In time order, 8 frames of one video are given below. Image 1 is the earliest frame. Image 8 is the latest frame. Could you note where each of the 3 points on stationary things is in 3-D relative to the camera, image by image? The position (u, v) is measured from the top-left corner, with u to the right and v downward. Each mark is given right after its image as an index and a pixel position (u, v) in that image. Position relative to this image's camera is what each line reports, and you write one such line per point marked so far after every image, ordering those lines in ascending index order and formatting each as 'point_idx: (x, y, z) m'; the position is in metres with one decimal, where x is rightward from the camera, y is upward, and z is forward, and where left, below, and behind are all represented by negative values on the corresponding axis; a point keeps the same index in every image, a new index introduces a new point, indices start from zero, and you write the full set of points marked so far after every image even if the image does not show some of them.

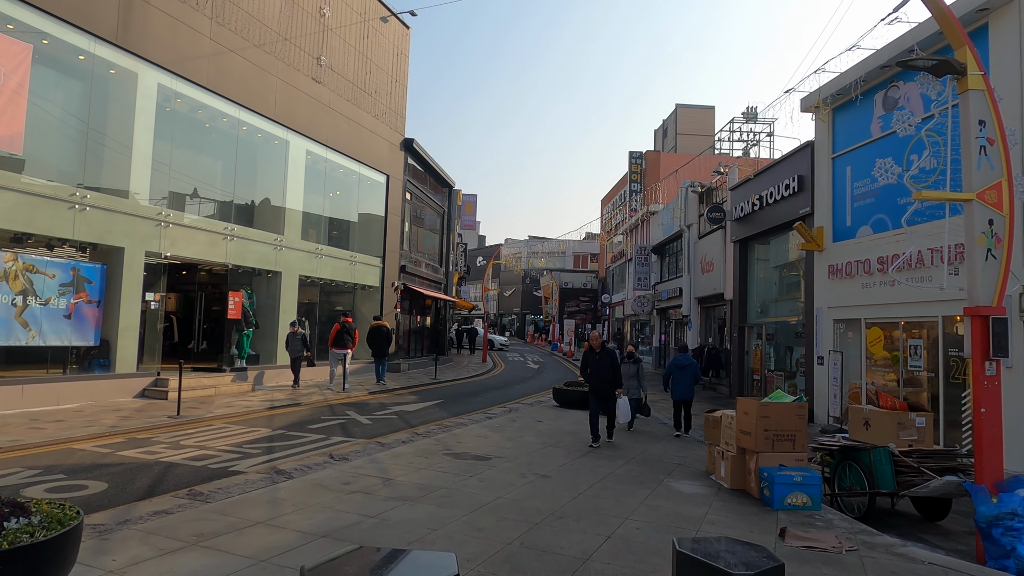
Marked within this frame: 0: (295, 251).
0: (-5.7, +1.0, +17.2) m
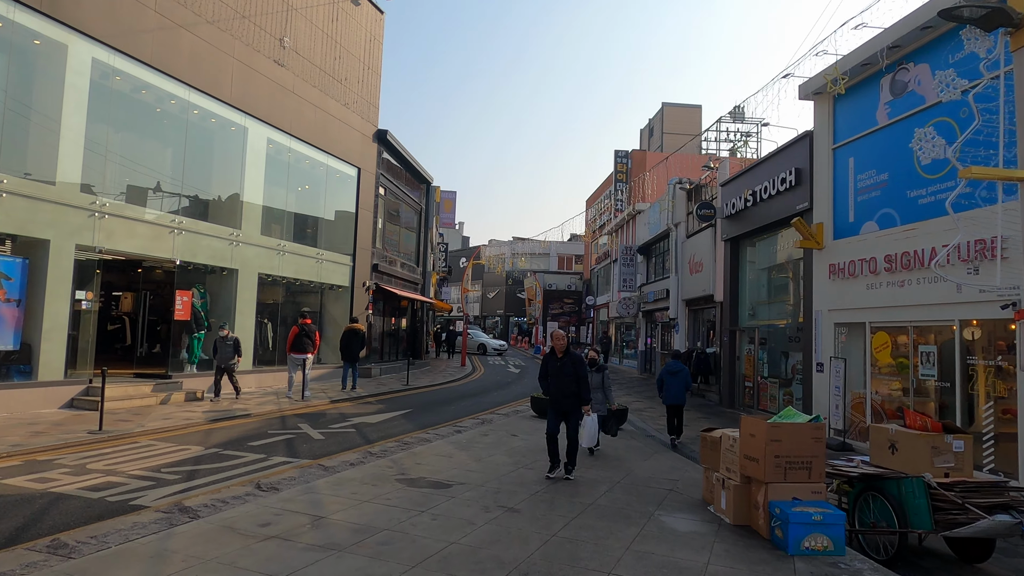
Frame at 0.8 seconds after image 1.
0: (-6.2, +1.0, +15.9) m
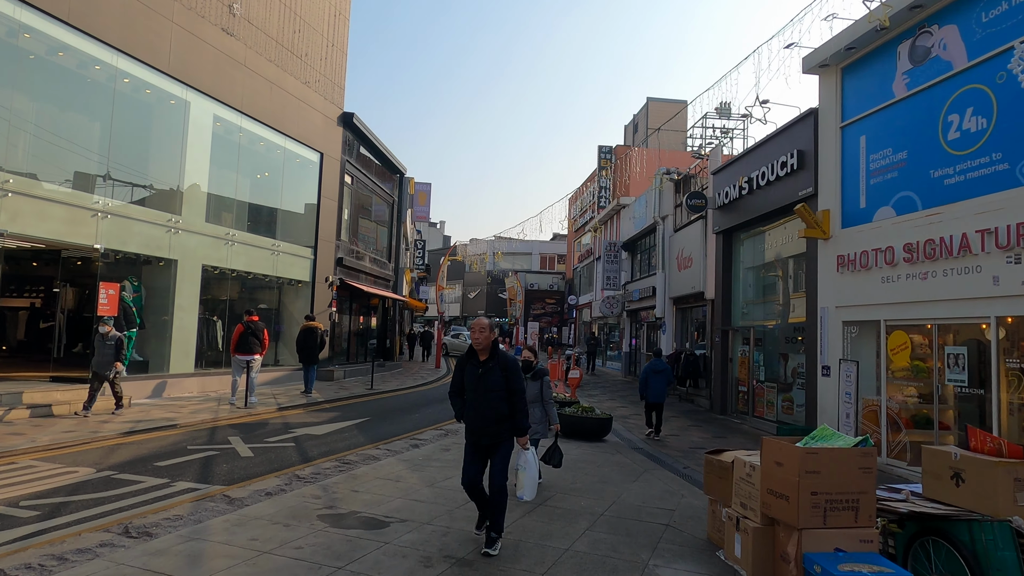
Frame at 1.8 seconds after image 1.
0: (-6.8, +1.1, +14.3) m
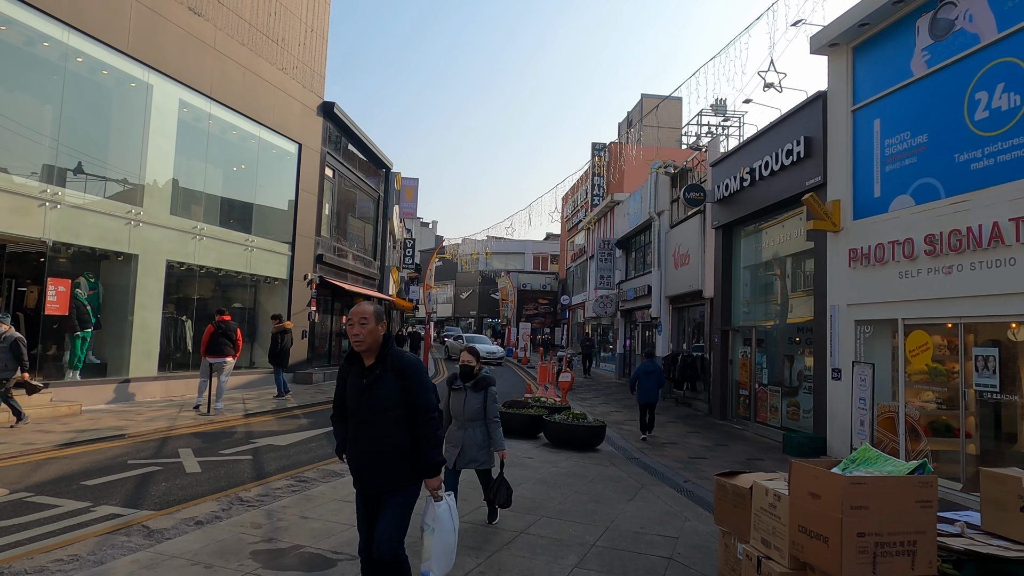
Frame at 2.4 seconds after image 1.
0: (-7.1, +1.2, +13.3) m
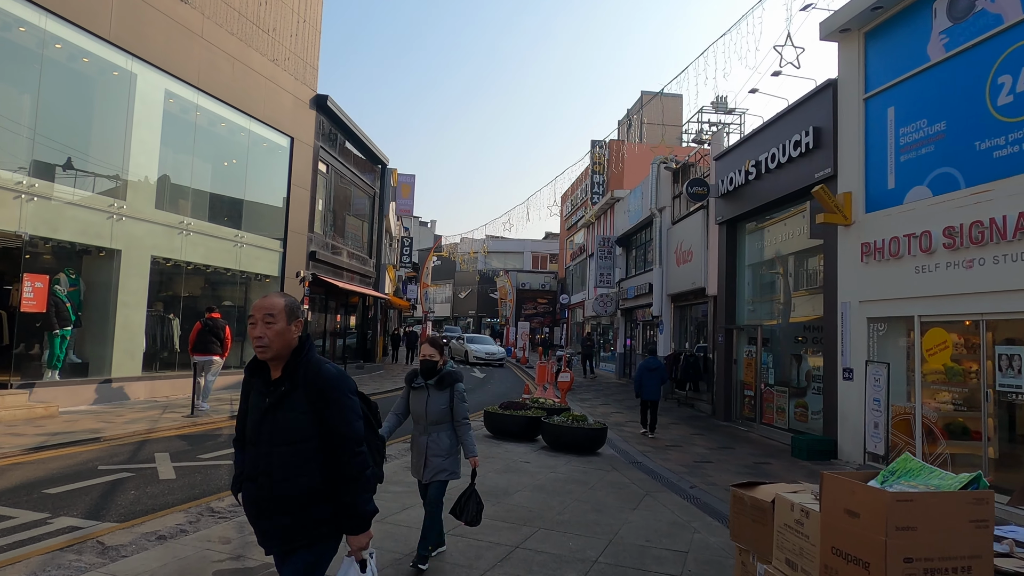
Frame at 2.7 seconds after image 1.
0: (-7.1, +1.3, +12.8) m
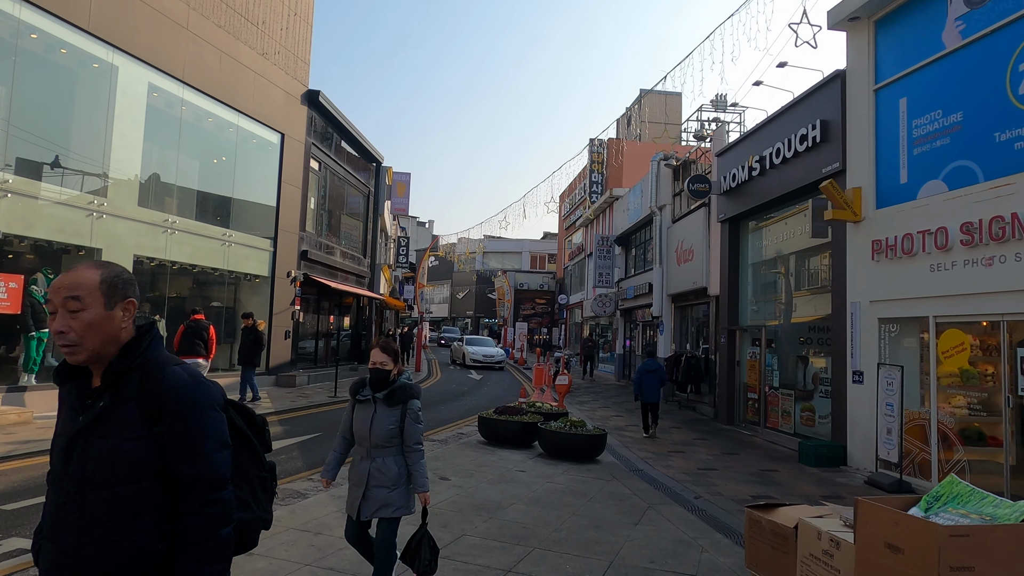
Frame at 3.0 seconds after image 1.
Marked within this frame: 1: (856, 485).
0: (-7.2, +1.2, +12.4) m
1: (+4.5, -2.6, +8.7) m
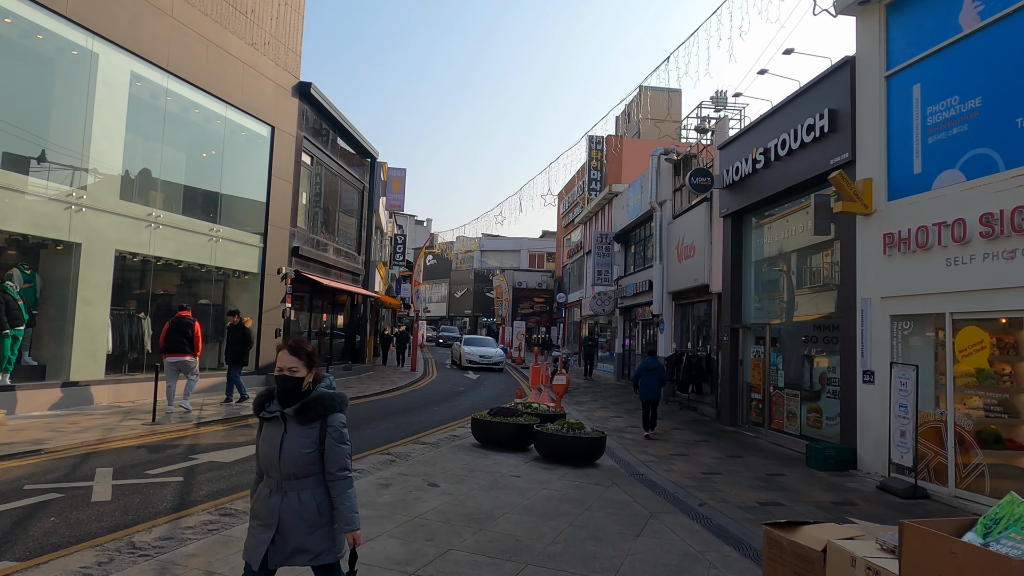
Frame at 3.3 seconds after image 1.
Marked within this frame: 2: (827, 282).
0: (-7.3, +1.3, +11.9) m
1: (+4.5, -2.5, +8.3) m
2: (+5.2, +0.1, +10.9) m
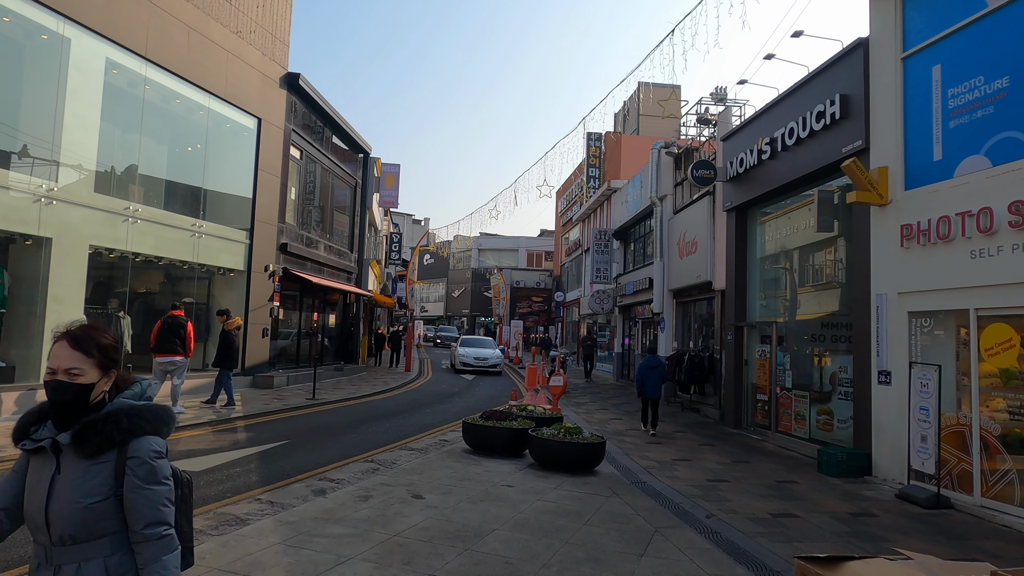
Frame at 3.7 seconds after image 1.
0: (-7.4, +1.4, +11.4) m
1: (+4.4, -2.5, +7.7) m
2: (+5.1, +0.2, +10.3) m
